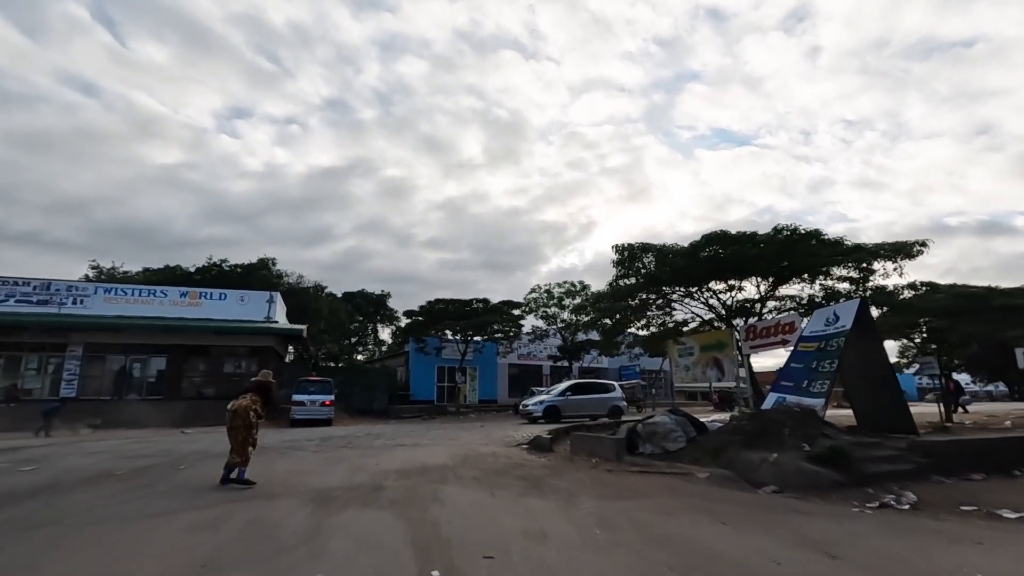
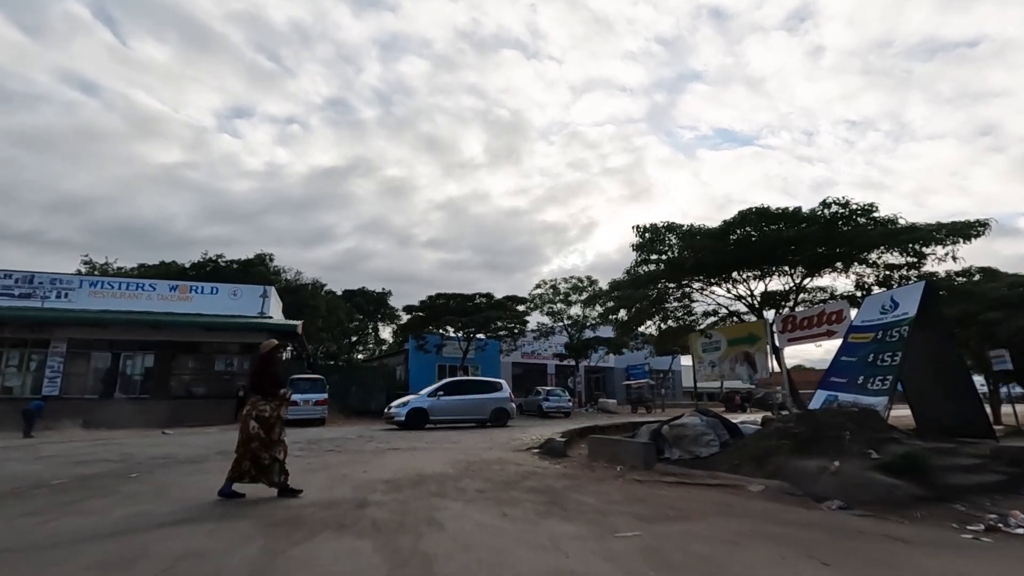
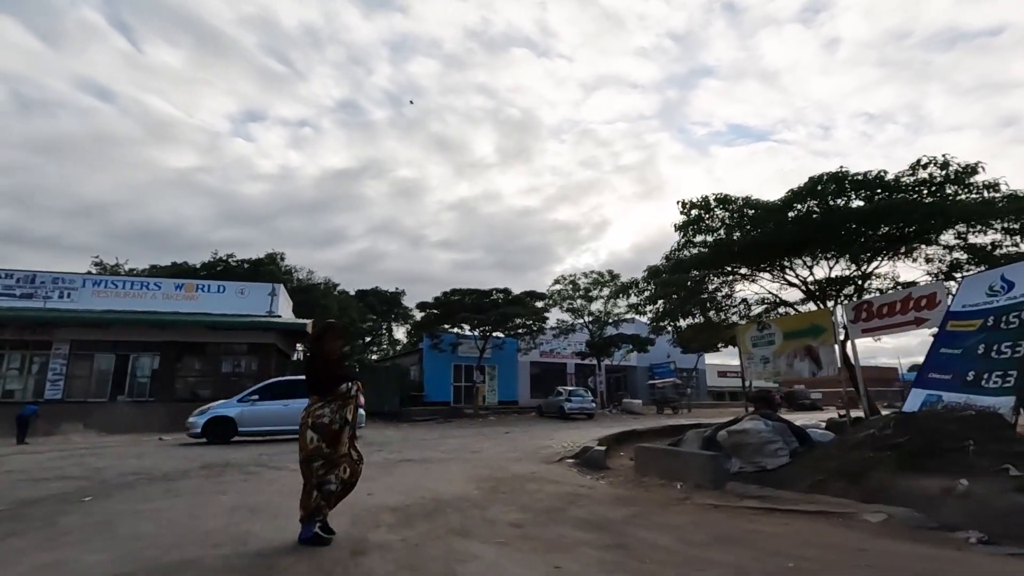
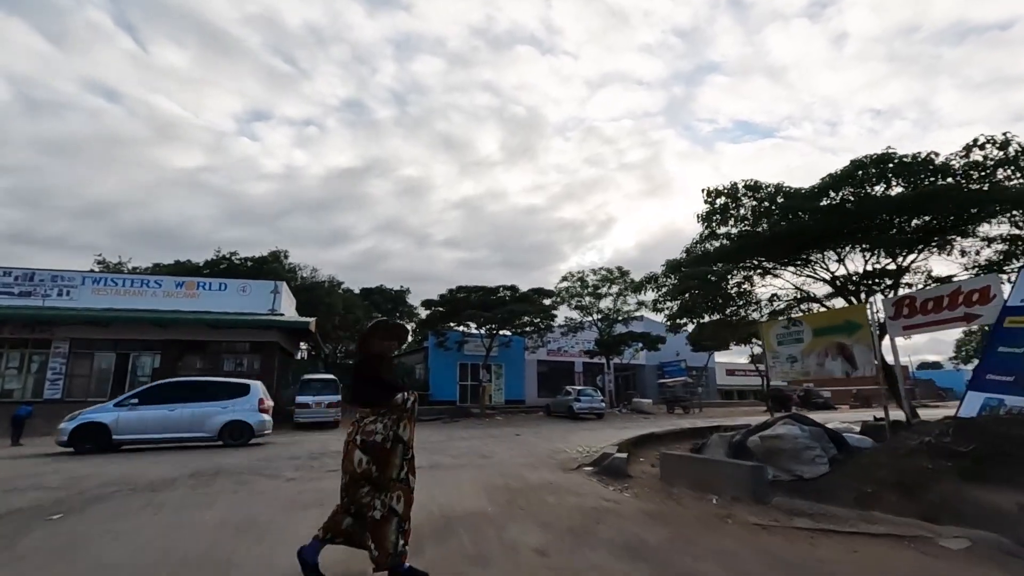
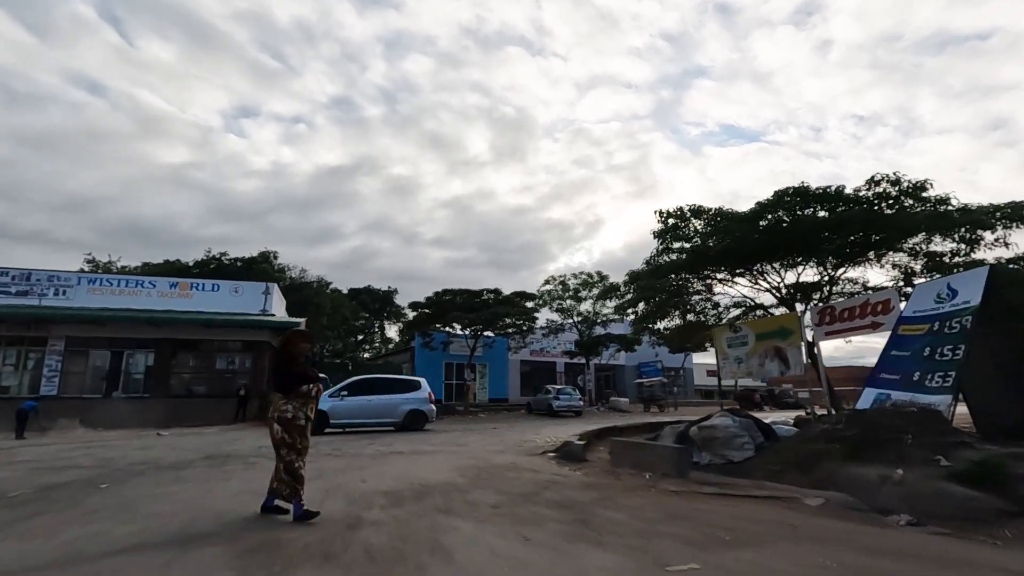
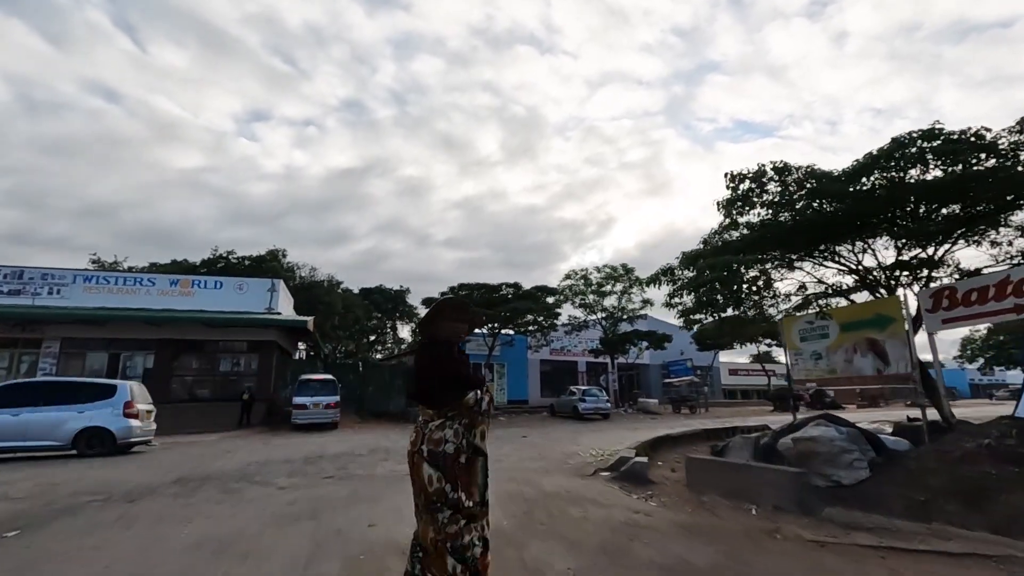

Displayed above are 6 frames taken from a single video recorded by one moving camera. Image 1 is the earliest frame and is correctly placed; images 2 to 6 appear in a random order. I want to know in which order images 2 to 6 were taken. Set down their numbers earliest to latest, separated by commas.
2, 5, 3, 4, 6
